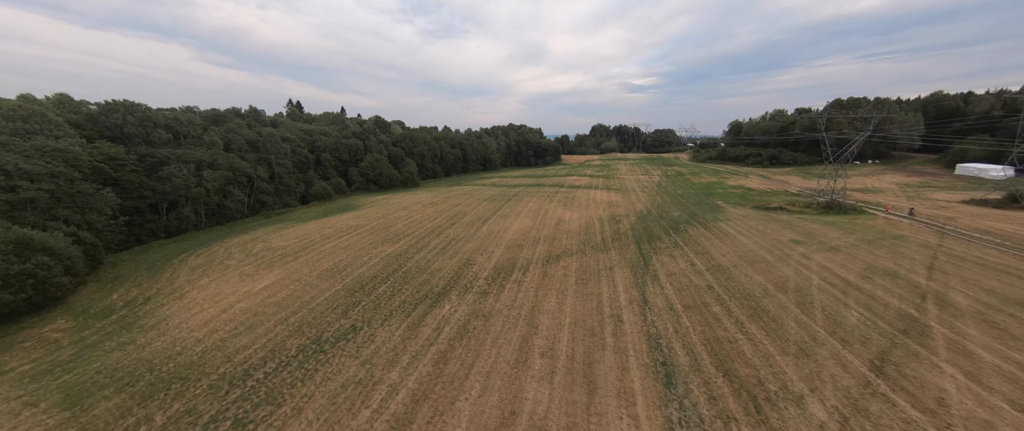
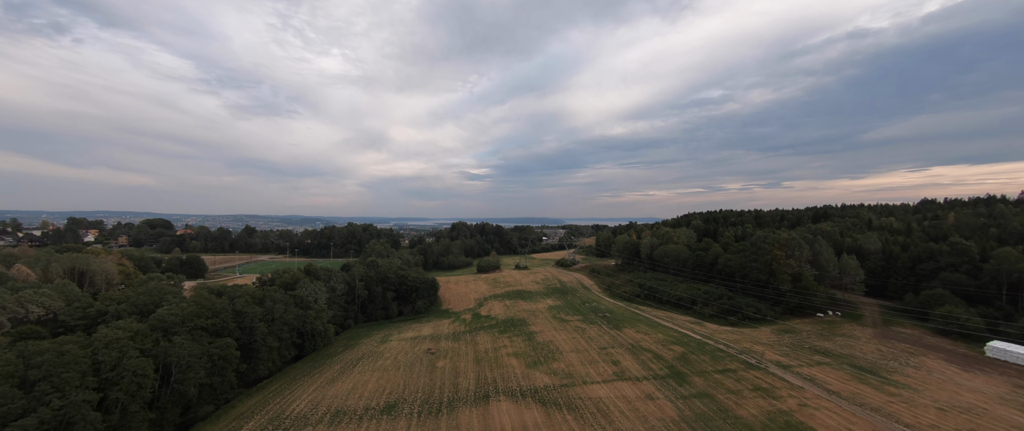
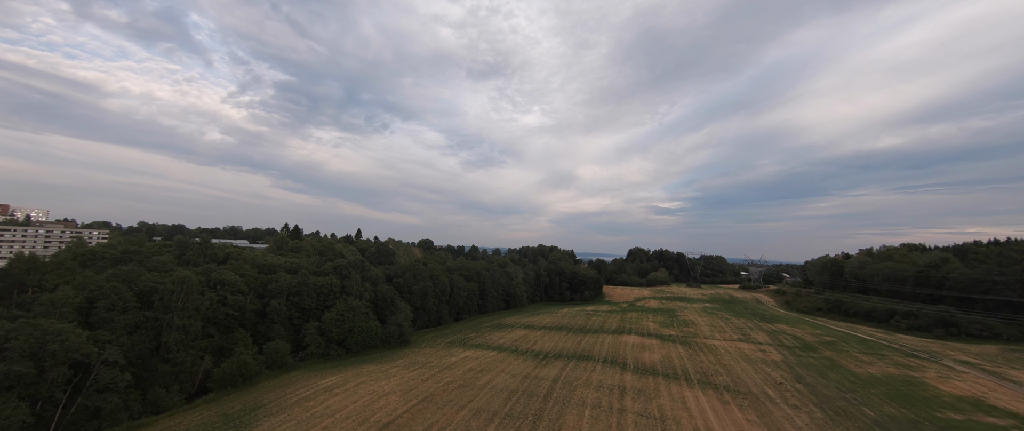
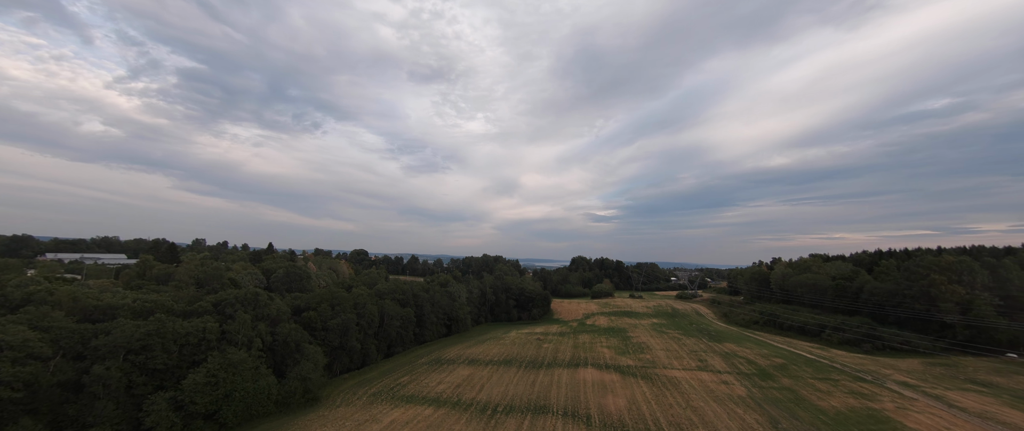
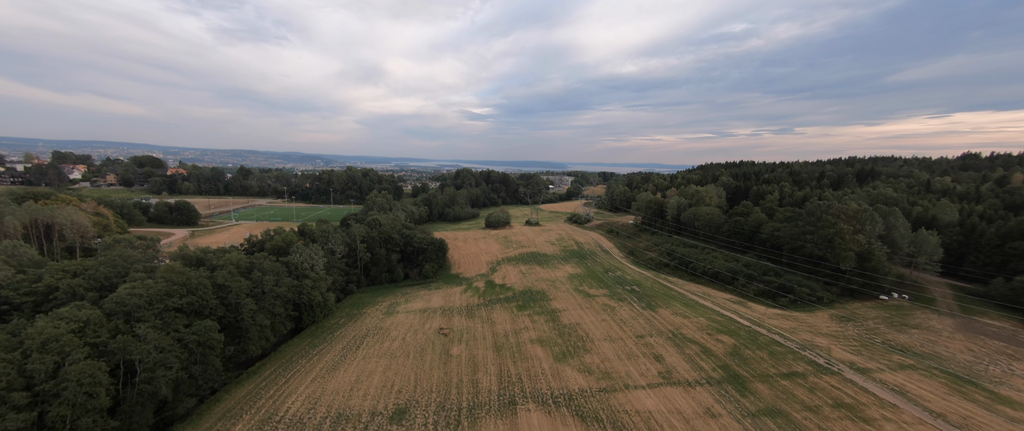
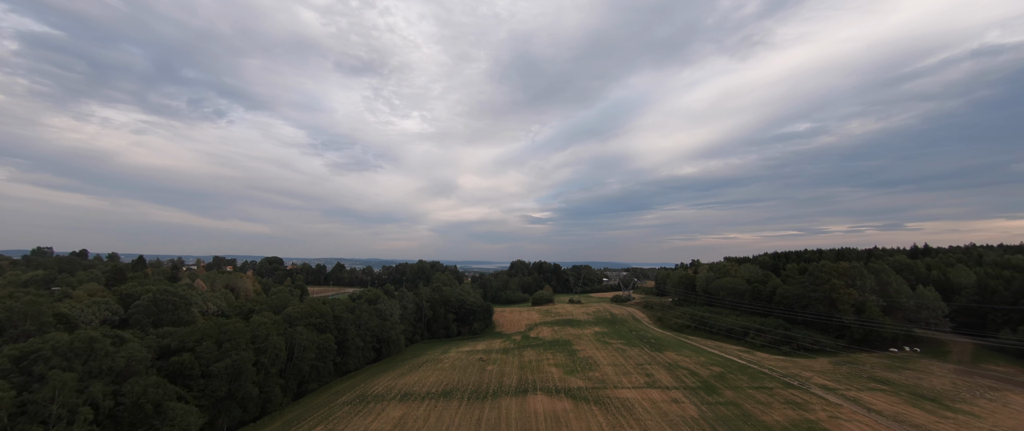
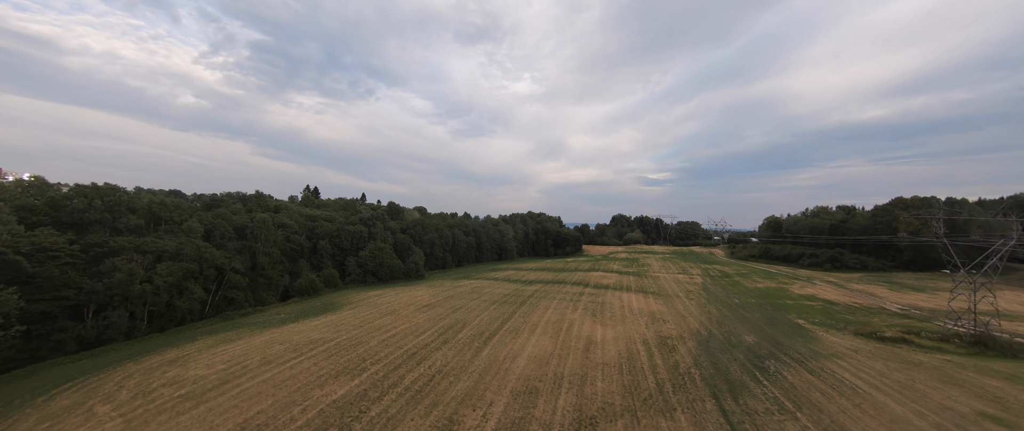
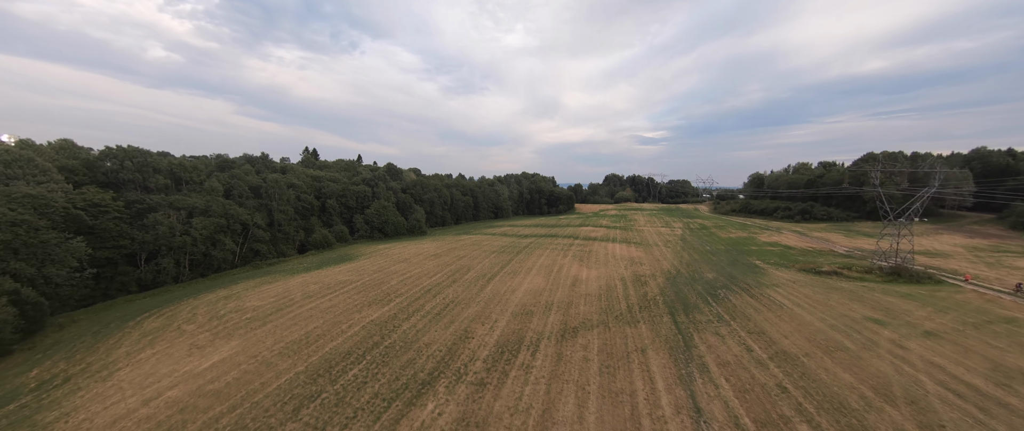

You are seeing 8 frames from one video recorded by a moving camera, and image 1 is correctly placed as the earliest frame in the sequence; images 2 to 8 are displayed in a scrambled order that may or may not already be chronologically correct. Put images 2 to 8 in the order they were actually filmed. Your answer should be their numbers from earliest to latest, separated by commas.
8, 7, 3, 4, 6, 2, 5
